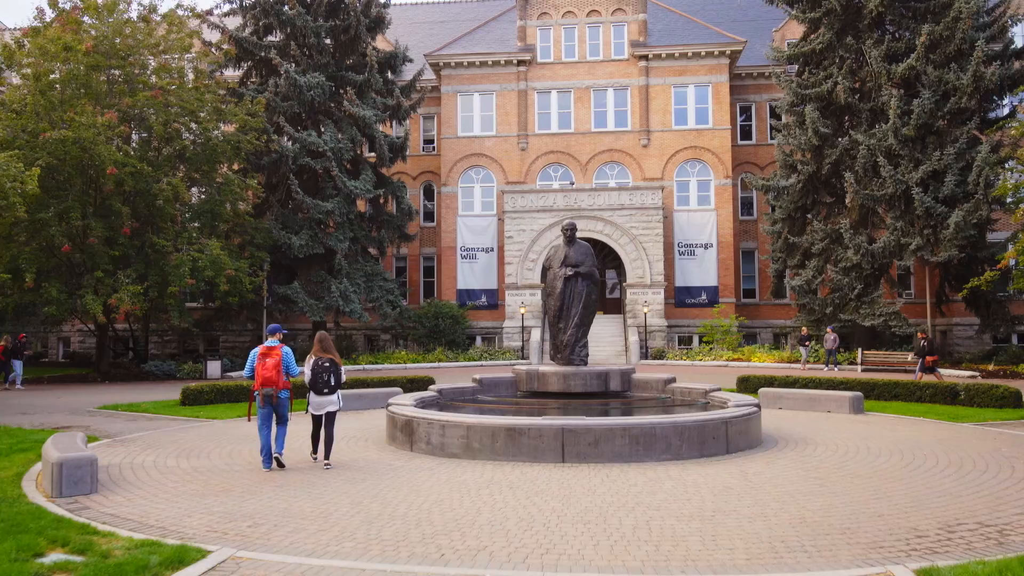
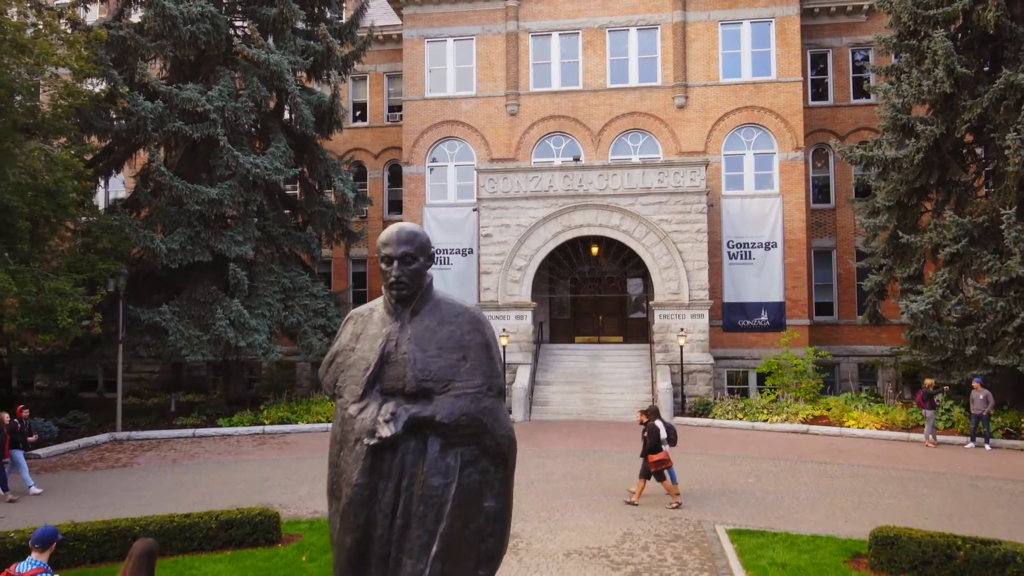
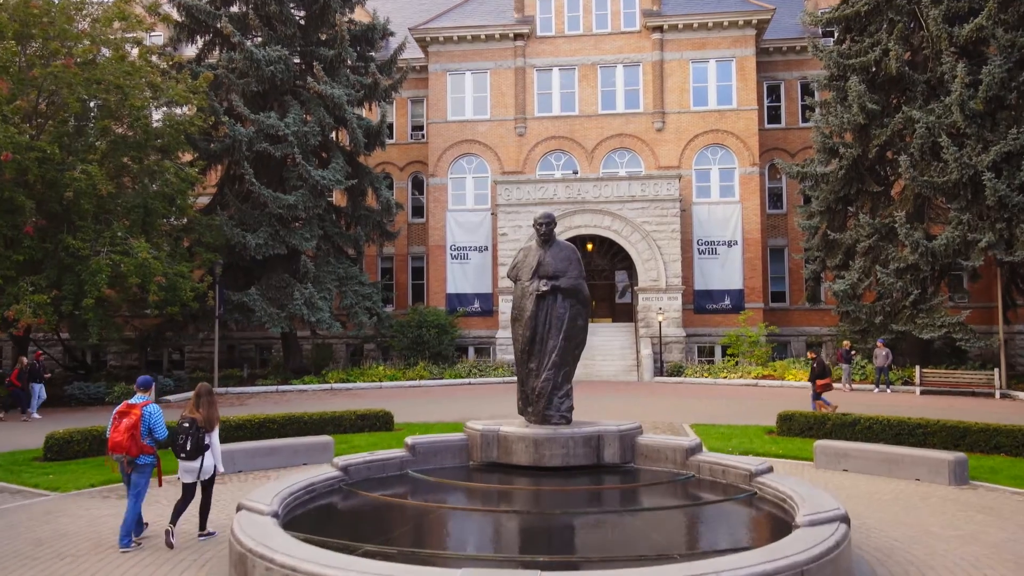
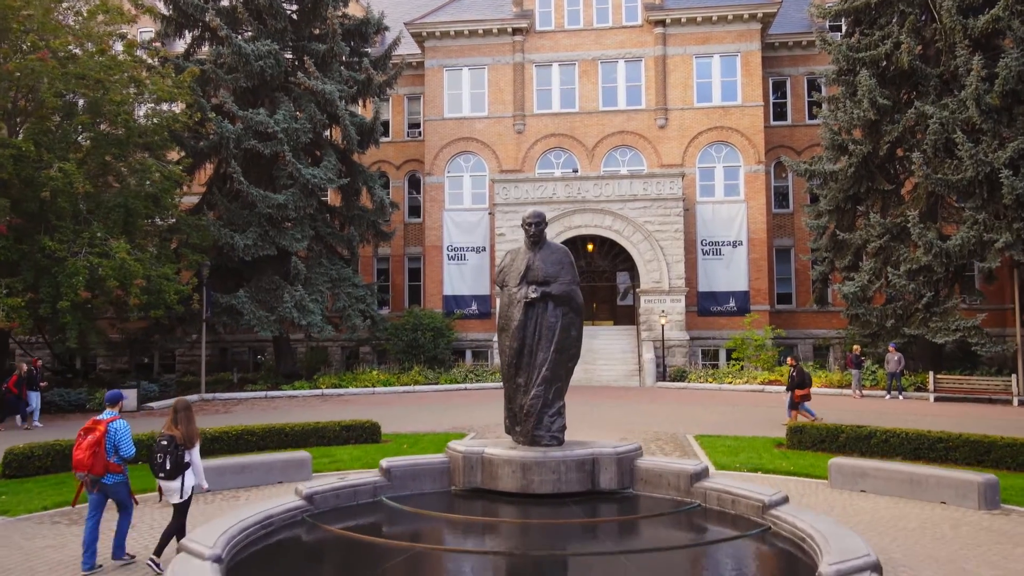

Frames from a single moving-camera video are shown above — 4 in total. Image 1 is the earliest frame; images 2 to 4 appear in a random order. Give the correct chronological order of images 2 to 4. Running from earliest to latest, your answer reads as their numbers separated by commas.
3, 4, 2
